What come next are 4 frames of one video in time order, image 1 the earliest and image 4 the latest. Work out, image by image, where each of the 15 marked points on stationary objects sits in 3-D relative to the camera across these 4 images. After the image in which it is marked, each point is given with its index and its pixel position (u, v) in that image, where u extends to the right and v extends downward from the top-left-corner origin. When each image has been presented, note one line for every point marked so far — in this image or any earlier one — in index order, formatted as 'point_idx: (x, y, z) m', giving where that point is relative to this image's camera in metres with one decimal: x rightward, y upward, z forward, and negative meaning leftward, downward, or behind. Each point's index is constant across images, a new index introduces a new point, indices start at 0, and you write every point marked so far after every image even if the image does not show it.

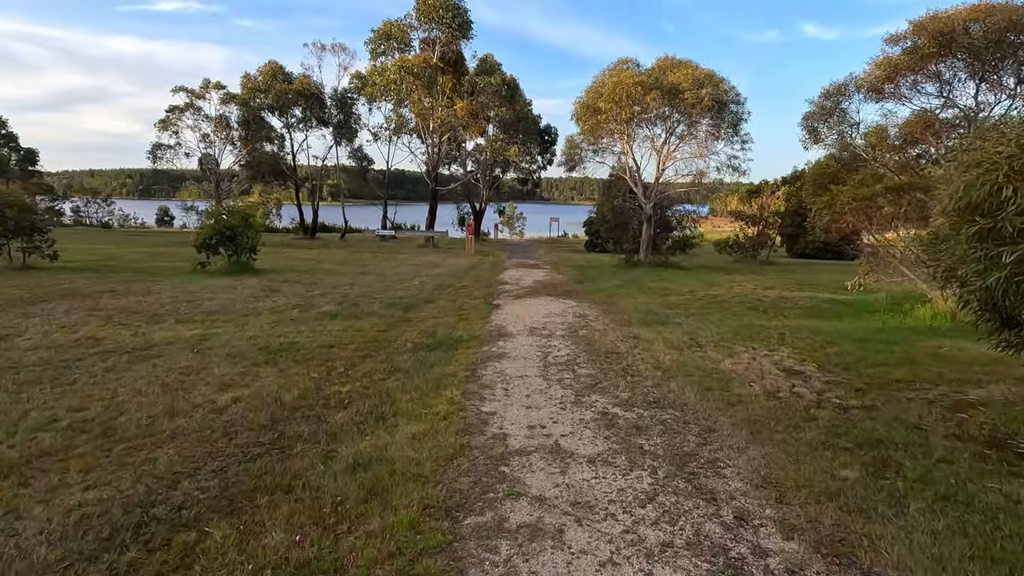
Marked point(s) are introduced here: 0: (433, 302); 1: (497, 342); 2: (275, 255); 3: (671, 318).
0: (-1.5, -0.3, +10.4) m
1: (-0.2, -0.7, +7.1) m
2: (-8.6, +1.2, +19.6) m
3: (+2.8, -0.5, +9.3) m
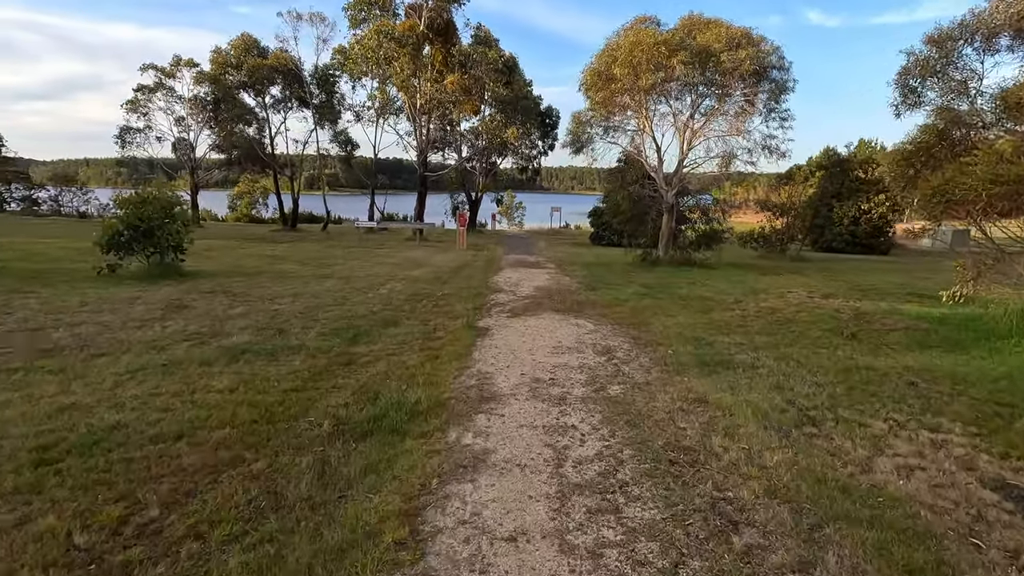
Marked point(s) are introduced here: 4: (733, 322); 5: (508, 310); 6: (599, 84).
0: (-1.6, -0.5, +7.5) m
1: (-0.3, -1.0, +4.2) m
2: (-8.7, +1.1, +16.6) m
3: (+2.7, -0.8, +6.4) m
4: (+3.4, -0.5, +8.3) m
5: (-0.1, -0.4, +9.0) m
6: (+2.5, +6.0, +15.6) m
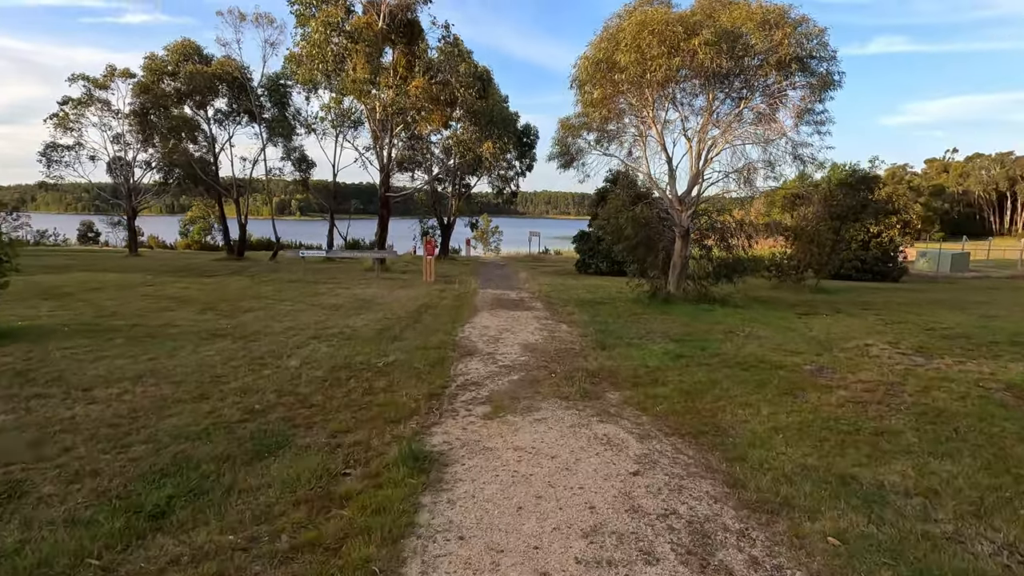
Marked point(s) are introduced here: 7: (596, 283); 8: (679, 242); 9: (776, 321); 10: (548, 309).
0: (-1.8, -1.3, +4.0) m
1: (-0.3, -1.6, +0.7) m
2: (-9.3, -0.1, +12.8) m
3: (+2.6, -1.4, +3.1) m
4: (+3.2, -1.2, +5.0) m
5: (-0.3, -1.2, +5.6) m
6: (+2.0, +4.9, +12.5) m
7: (+2.8, +0.2, +17.8) m
8: (+4.4, +1.2, +14.0) m
9: (+5.6, -0.7, +11.3) m
10: (+0.8, -0.5, +12.0) m
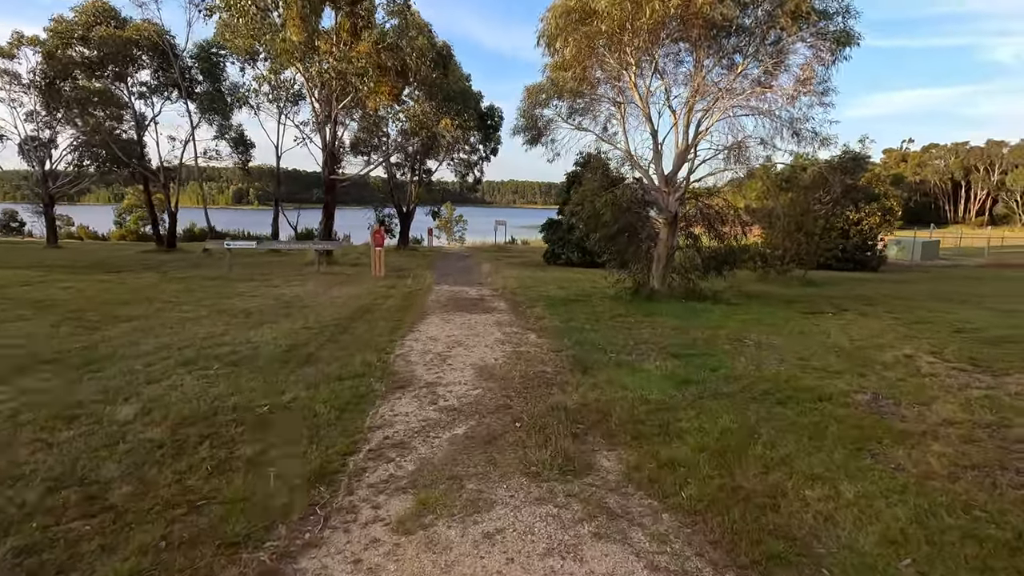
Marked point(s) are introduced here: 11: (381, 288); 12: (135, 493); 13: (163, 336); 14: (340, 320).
0: (-2.1, -1.4, +1.8) m
1: (-0.4, -1.8, -1.4) m
2: (-10.1, -0.1, +10.2) m
3: (+2.3, -1.5, +1.1) m
4: (+2.9, -1.3, +3.1) m
5: (-0.7, -1.3, +3.4) m
6: (+1.1, +5.0, +10.4) m
7: (+1.7, +0.3, +15.8) m
8: (+3.4, +1.3, +12.1) m
9: (+4.8, -0.6, +9.5) m
10: (0.0, -0.4, +9.9) m
11: (-3.2, 0.0, +13.0) m
12: (-2.3, -1.2, +3.3) m
13: (-4.7, -0.7, +7.2) m
14: (-2.8, -0.5, +8.7) m
